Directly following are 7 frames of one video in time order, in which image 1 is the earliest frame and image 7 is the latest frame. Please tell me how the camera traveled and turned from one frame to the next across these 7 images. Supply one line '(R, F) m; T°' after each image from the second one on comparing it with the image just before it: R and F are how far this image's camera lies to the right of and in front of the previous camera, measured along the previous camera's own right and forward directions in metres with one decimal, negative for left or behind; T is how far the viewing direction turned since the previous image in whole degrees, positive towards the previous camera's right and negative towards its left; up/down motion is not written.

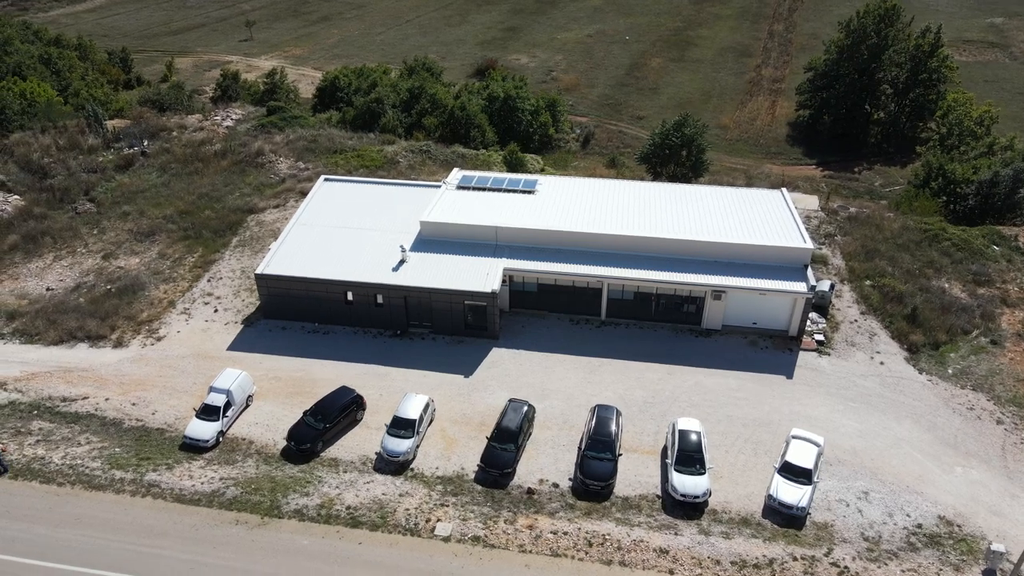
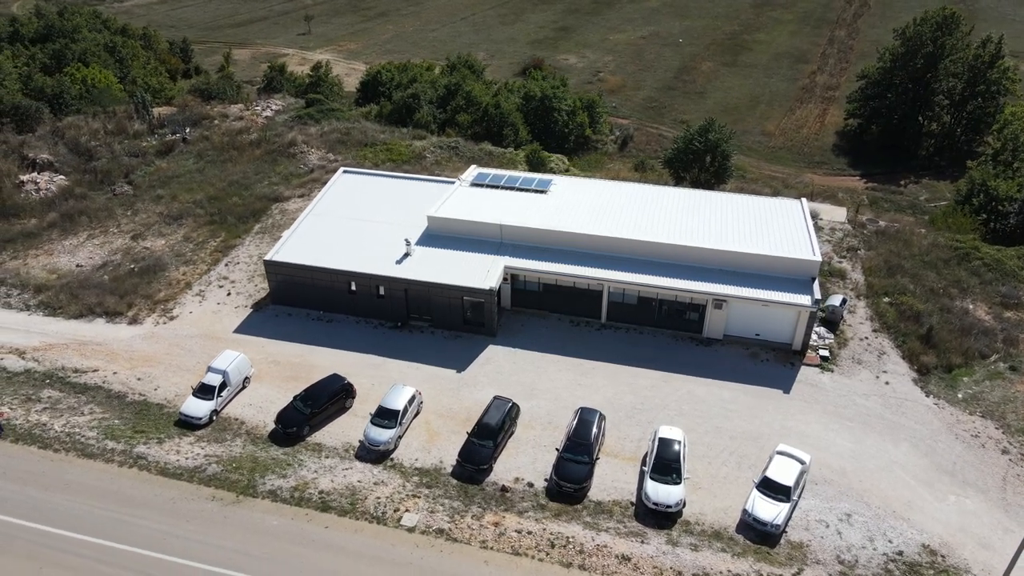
(+2.6, 0.0) m; -4°
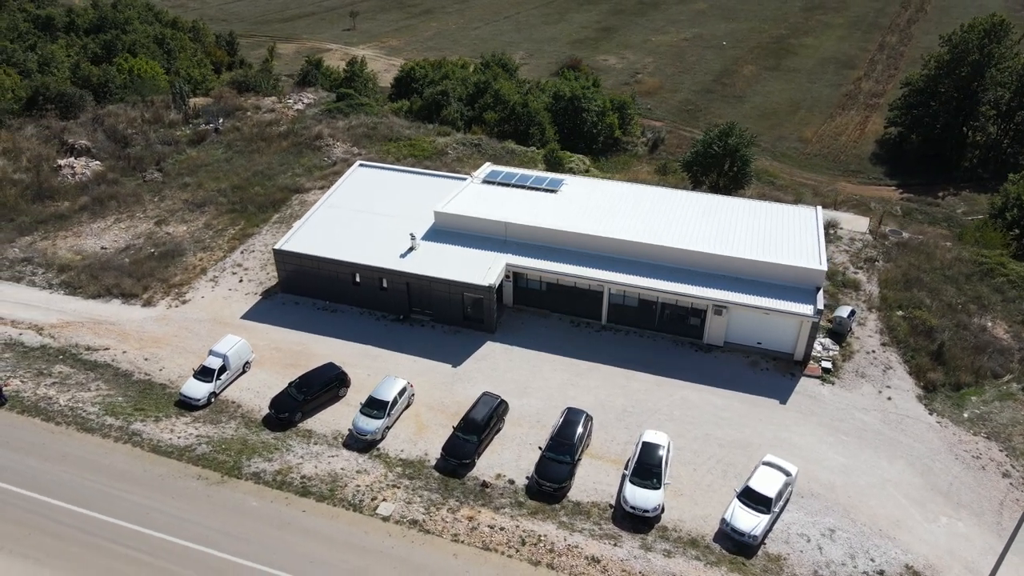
(+2.1, 0.0) m; -3°
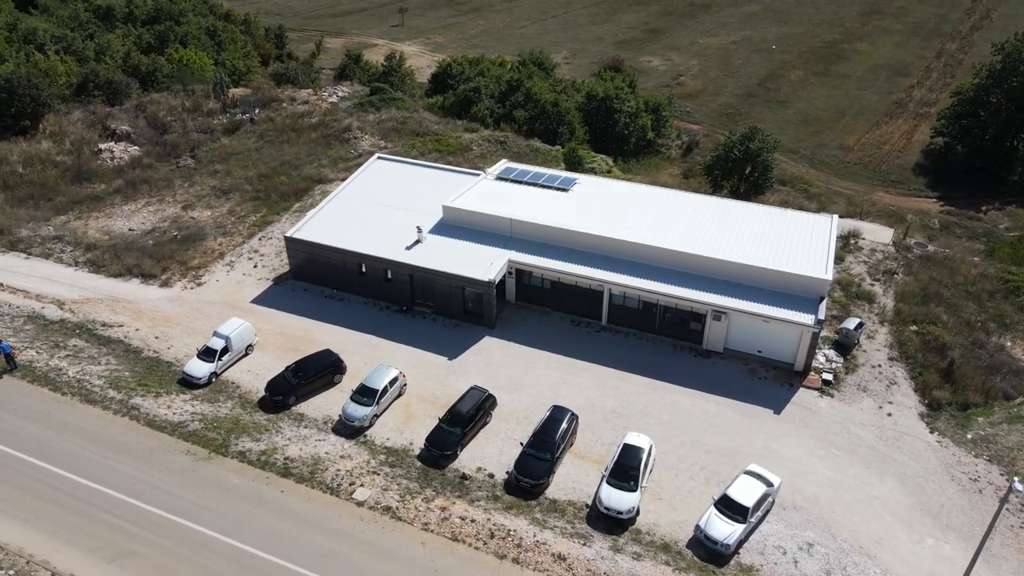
(+2.3, -0.1) m; -4°
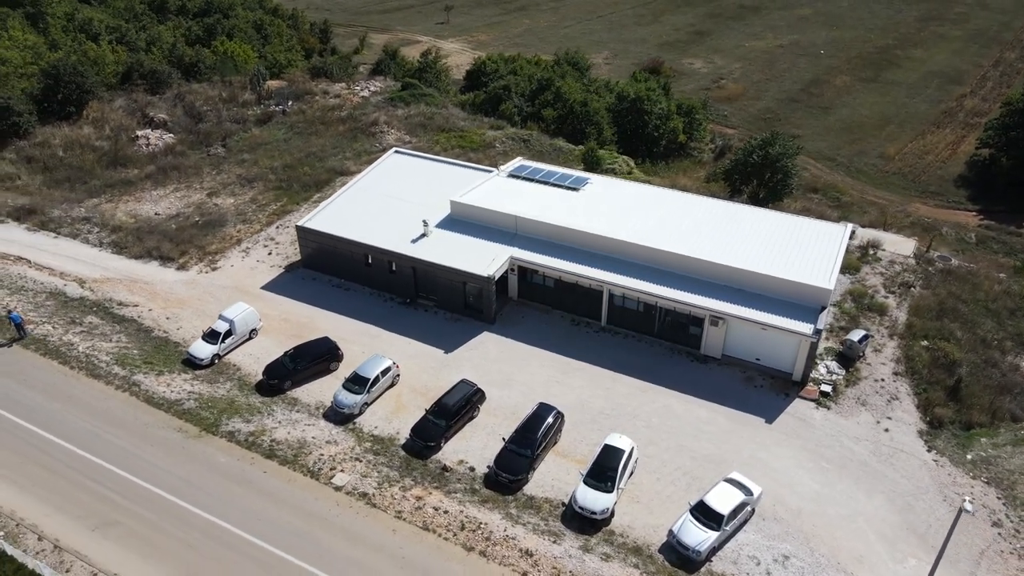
(+2.2, -0.1) m; -4°
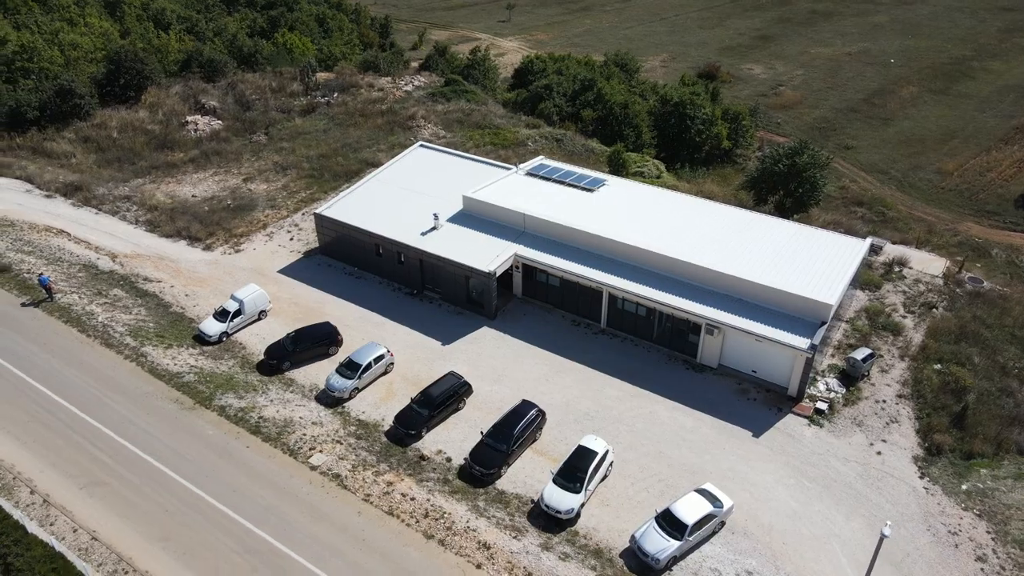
(+3.0, -0.1) m; -5°
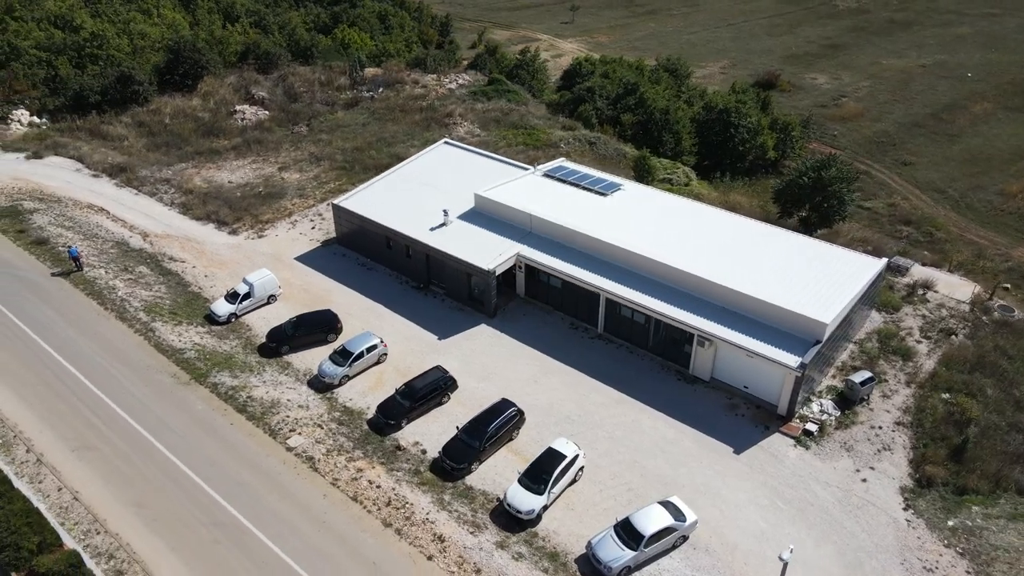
(+3.2, 0.0) m; -5°
